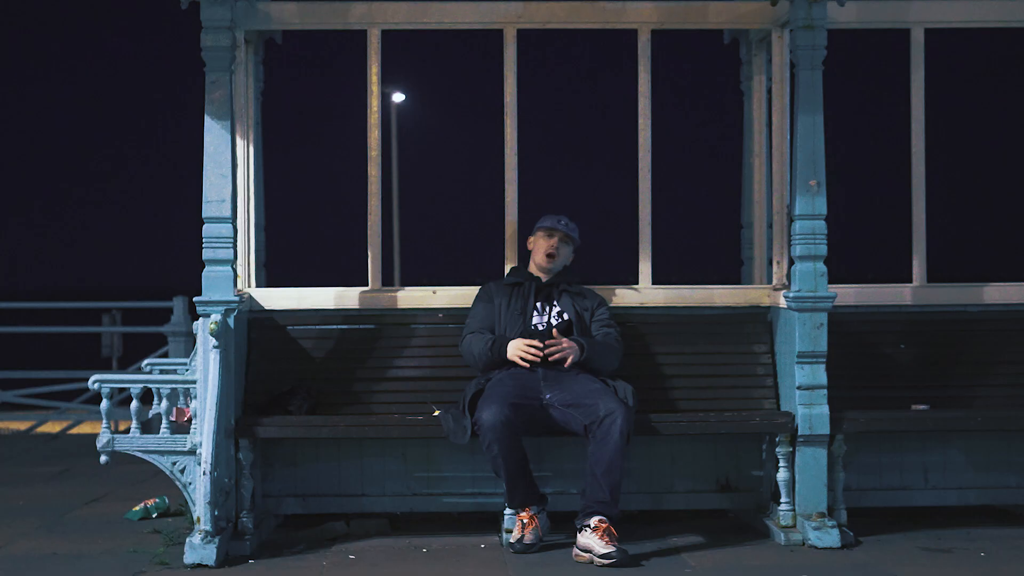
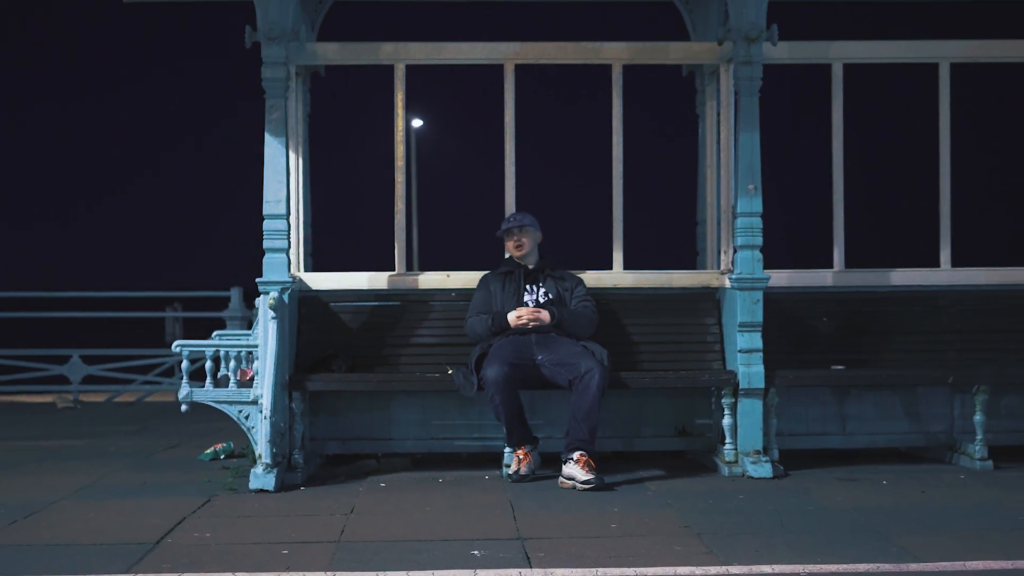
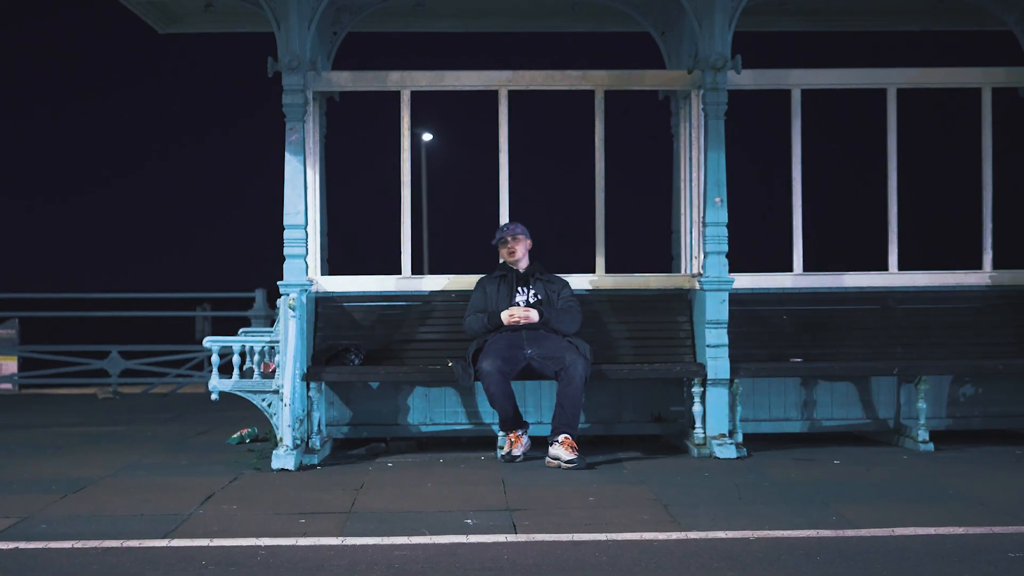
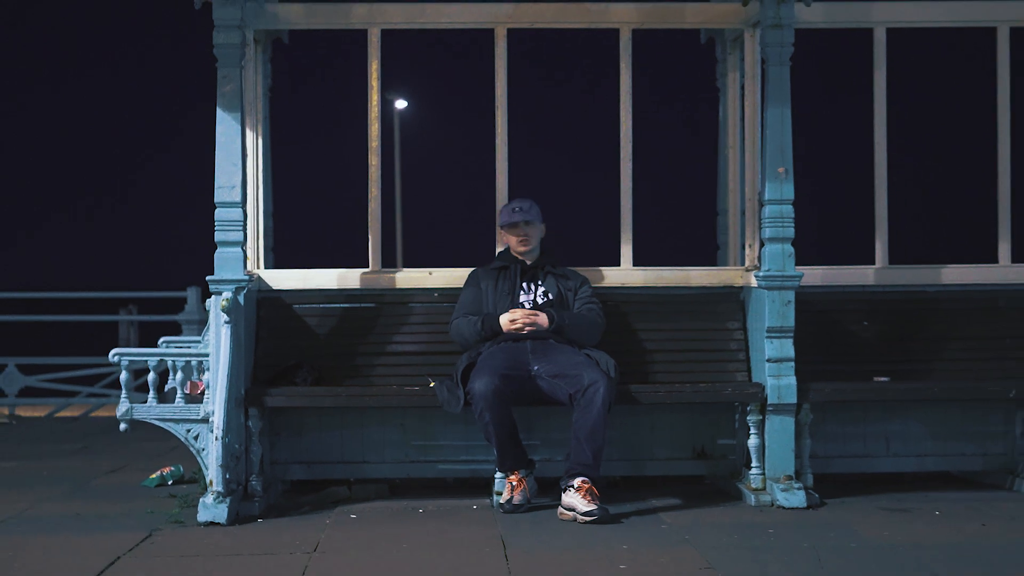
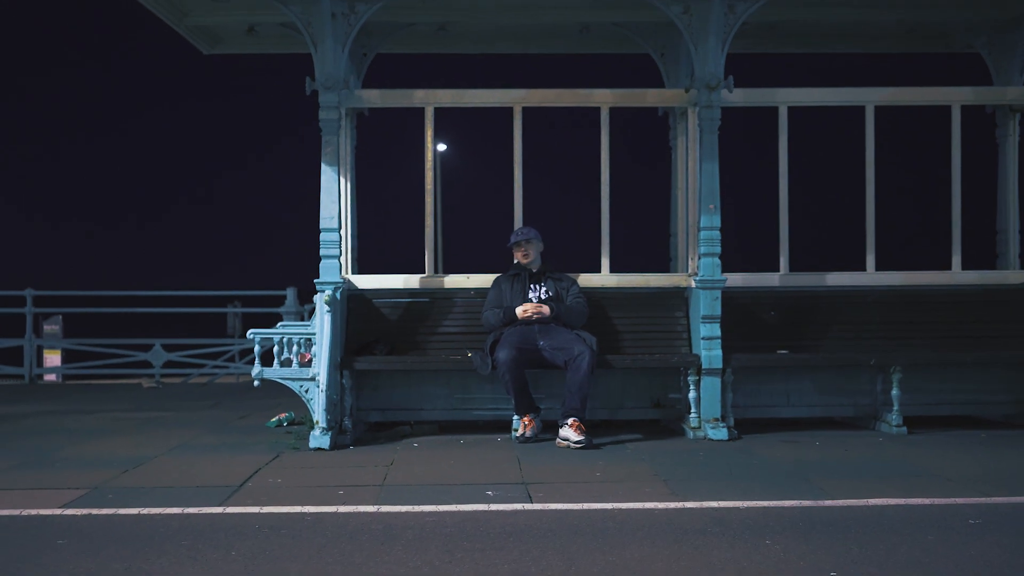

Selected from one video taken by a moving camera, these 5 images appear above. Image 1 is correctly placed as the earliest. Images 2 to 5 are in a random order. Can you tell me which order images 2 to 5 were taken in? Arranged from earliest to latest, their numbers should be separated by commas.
4, 2, 3, 5
